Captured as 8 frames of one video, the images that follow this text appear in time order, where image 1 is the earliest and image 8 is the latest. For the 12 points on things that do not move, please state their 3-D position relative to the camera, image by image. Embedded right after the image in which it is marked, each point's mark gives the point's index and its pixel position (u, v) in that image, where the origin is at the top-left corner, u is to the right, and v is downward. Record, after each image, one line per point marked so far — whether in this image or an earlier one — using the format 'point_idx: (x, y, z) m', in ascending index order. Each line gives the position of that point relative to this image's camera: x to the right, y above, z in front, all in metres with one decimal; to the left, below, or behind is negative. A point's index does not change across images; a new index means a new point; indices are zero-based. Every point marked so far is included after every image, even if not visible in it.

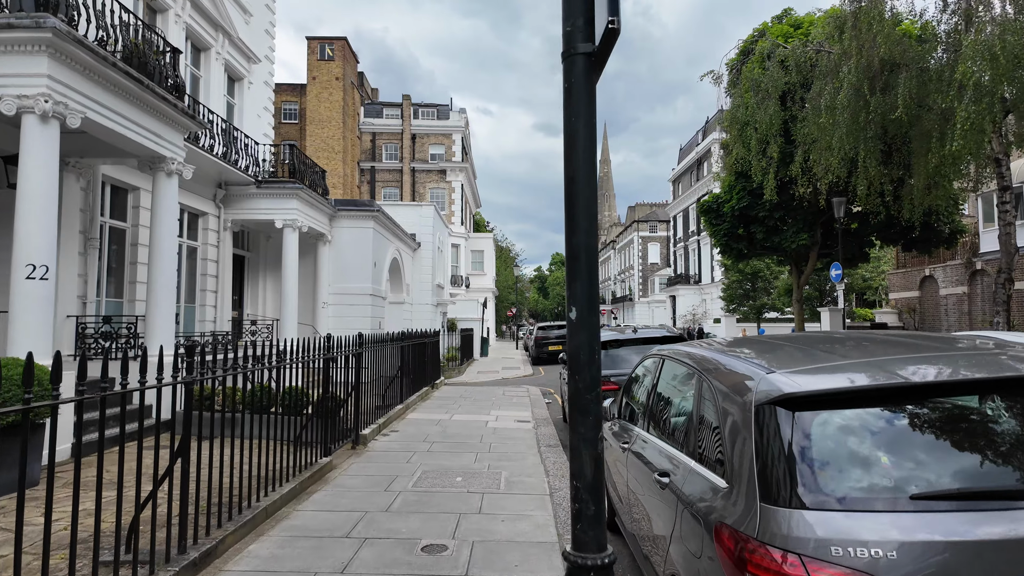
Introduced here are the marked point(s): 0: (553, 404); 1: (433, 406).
0: (+0.9, -2.6, +12.6) m
1: (-1.6, -2.4, +11.6) m
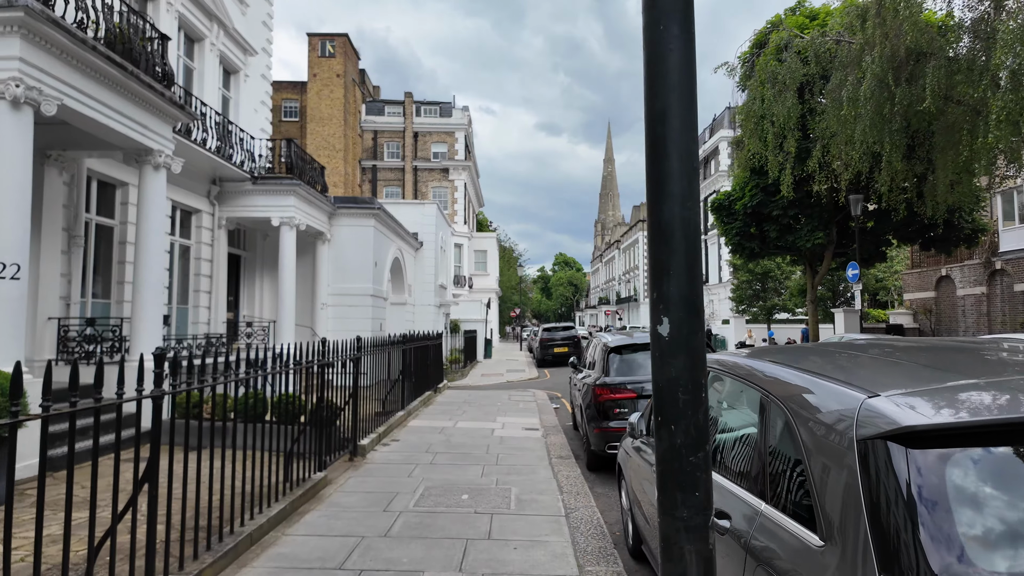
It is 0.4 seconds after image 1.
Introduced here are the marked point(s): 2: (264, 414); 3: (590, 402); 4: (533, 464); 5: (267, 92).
0: (+1.0, -2.6, +12.1) m
1: (-1.5, -2.4, +11.1) m
2: (-3.1, -1.6, +7.4) m
3: (+1.0, -1.4, +7.1) m
4: (+0.3, -2.2, +7.0) m
5: (-6.6, +5.2, +15.2) m
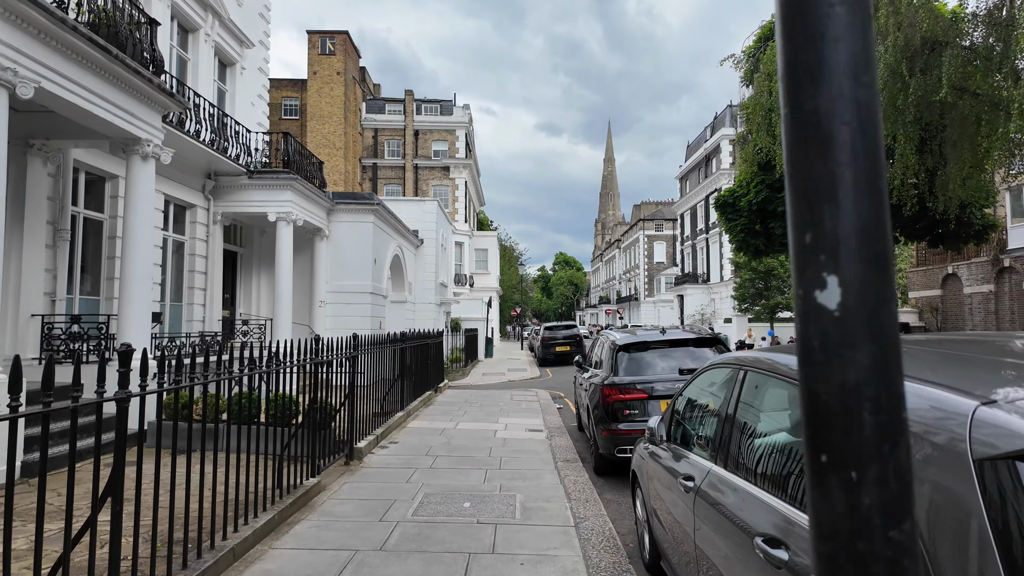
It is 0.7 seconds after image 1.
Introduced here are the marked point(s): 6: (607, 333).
0: (+1.1, -2.5, +11.7) m
1: (-1.4, -2.4, +10.7) m
2: (-3.1, -1.6, +7.1) m
3: (+1.0, -1.4, +6.7) m
4: (+0.3, -2.1, +6.6) m
5: (-6.5, +5.3, +14.9) m
6: (+1.5, -0.7, +8.5) m
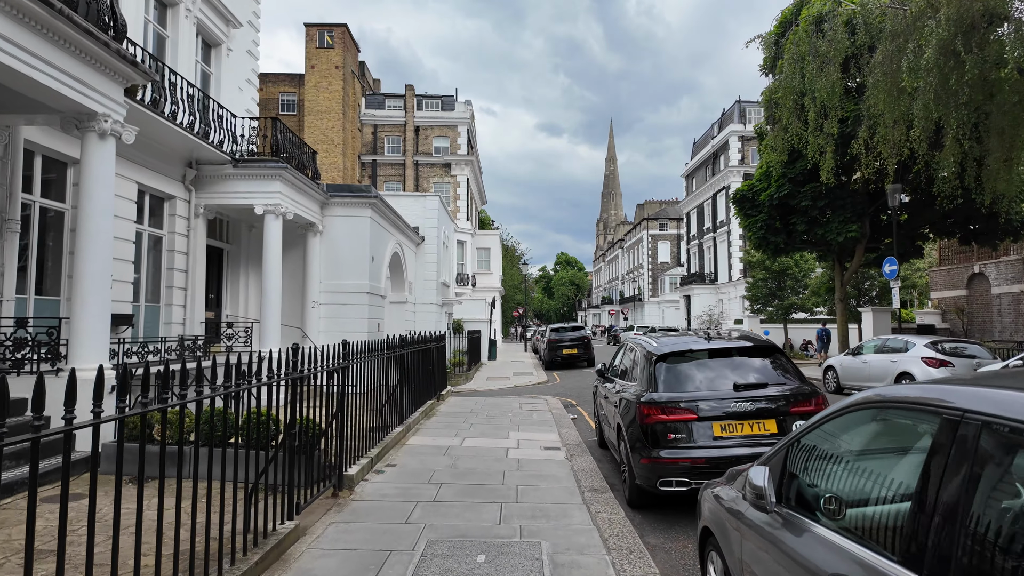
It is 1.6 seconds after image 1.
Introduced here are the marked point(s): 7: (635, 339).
0: (+1.3, -2.5, +10.7) m
1: (-1.2, -2.3, +9.7) m
2: (-2.9, -1.6, +6.0) m
3: (+1.2, -1.3, +5.7) m
4: (+0.5, -2.1, +5.6) m
5: (-6.3, +5.3, +13.8) m
6: (+1.7, -0.7, +7.5) m
7: (+1.7, -0.7, +7.5) m
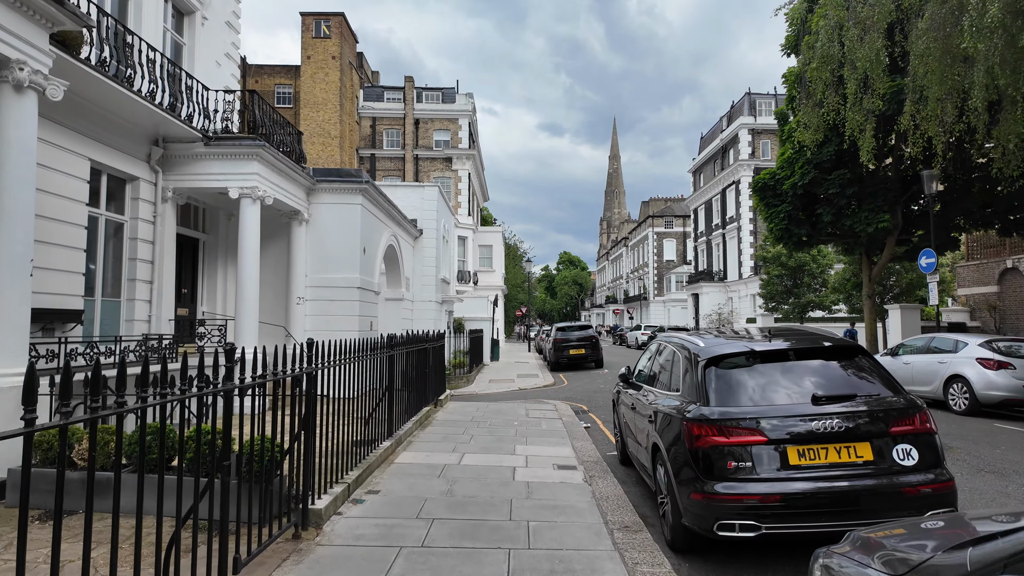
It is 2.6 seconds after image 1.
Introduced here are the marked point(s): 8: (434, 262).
0: (+1.4, -2.4, +9.4) m
1: (-1.1, -2.2, +8.5) m
2: (-2.8, -1.4, +4.8) m
3: (+1.3, -1.2, +4.4) m
4: (+0.6, -2.0, +4.3) m
5: (-6.2, +5.4, +12.6) m
6: (+1.7, -0.6, +6.2) m
7: (+1.8, -0.6, +6.3) m
8: (-2.7, +0.9, +19.6) m
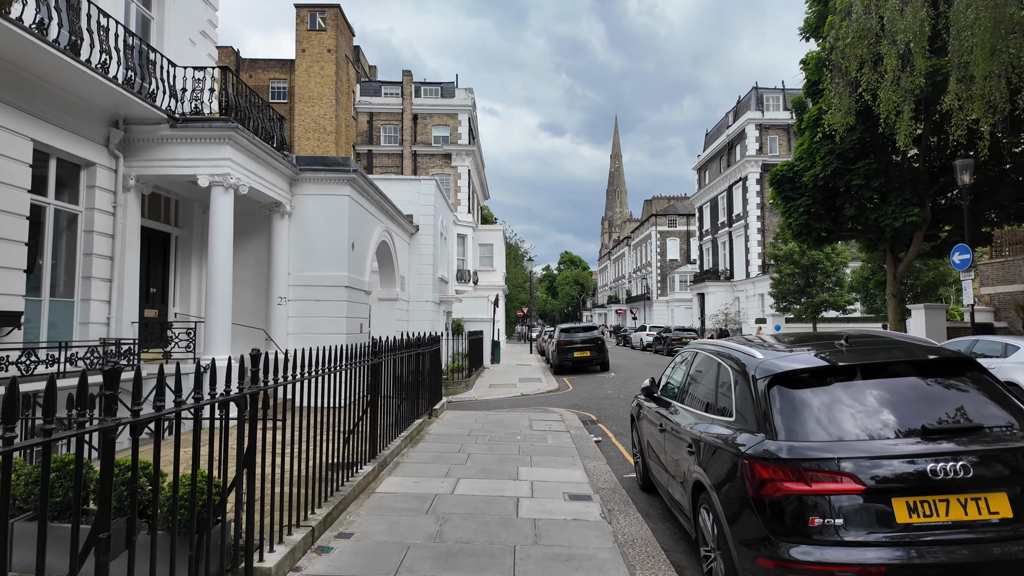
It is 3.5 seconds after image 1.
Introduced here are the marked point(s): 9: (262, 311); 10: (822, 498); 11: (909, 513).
0: (+1.4, -2.4, +8.4) m
1: (-1.1, -2.2, +7.4) m
2: (-2.8, -1.4, +3.7) m
3: (+1.3, -1.2, +3.4) m
4: (+0.6, -1.9, +3.3) m
5: (-6.2, +5.5, +11.6) m
6: (+1.8, -0.5, +5.2) m
7: (+1.8, -0.5, +5.2) m
8: (-2.7, +0.9, +18.5) m
9: (-5.0, -0.5, +11.3) m
10: (+1.7, -1.1, +3.1) m
11: (+2.1, -1.2, +3.0) m
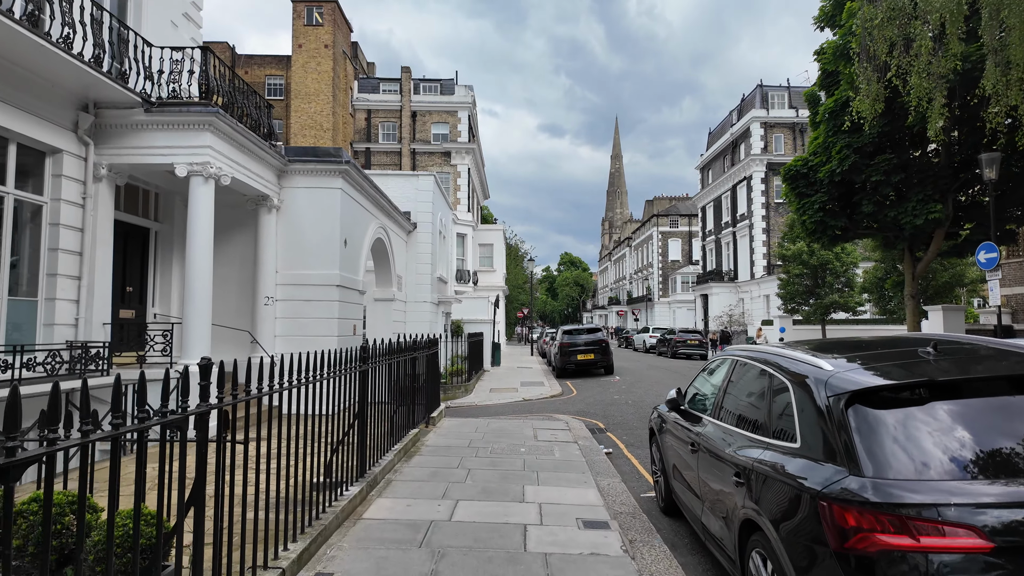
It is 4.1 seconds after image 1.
0: (+1.5, -2.3, +7.7) m
1: (-1.1, -2.2, +6.7) m
2: (-2.7, -1.4, +3.0) m
3: (+1.4, -1.2, +2.7) m
4: (+0.7, -1.9, +2.6) m
5: (-6.1, +5.5, +10.9) m
6: (+1.8, -0.5, +4.5) m
7: (+1.9, -0.5, +4.5) m
8: (-2.6, +0.9, +17.8) m
9: (-4.9, -0.4, +10.6) m
10: (+1.7, -1.1, +2.3) m
11: (+2.1, -1.1, +2.3) m
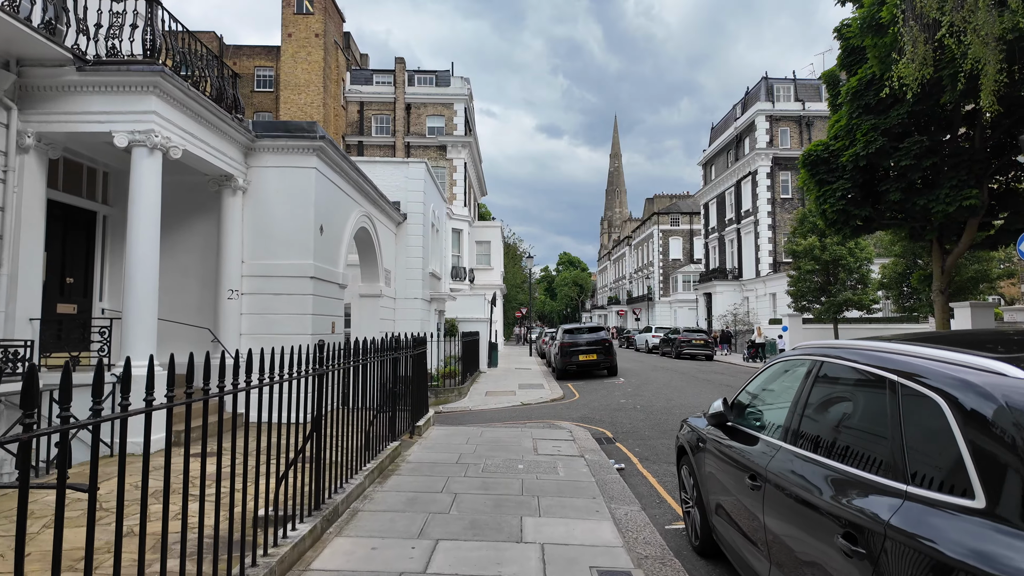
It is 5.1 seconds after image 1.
0: (+1.4, -2.2, +6.5) m
1: (-1.1, -2.0, +5.5) m
2: (-2.8, -1.2, +1.8) m
3: (+1.4, -1.0, +1.5) m
4: (+0.6, -1.8, +1.4) m
5: (-6.2, +5.6, +9.7) m
6: (+1.8, -0.4, +3.3) m
7: (+1.8, -0.4, +3.3) m
8: (-2.7, +1.1, +16.6) m
9: (-5.0, -0.3, +9.4) m
10: (+1.7, -0.9, +1.2) m
11: (+2.1, -1.0, +1.1) m
